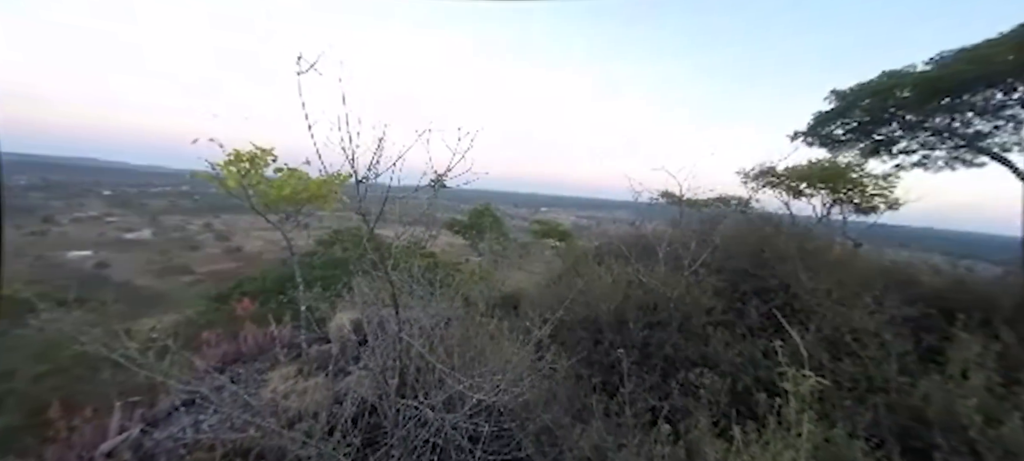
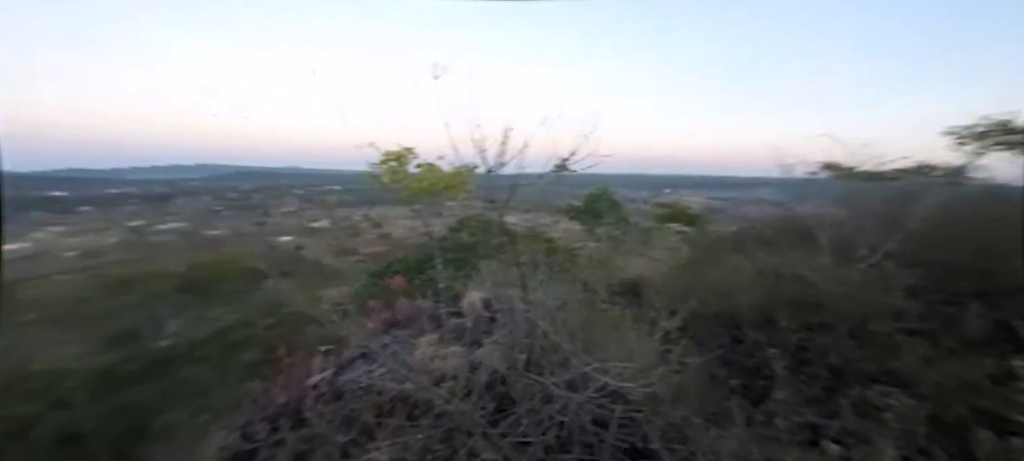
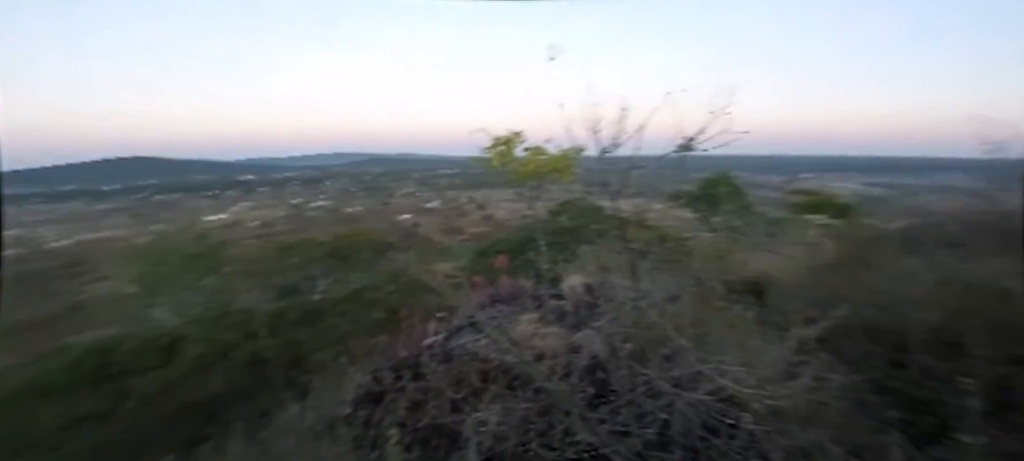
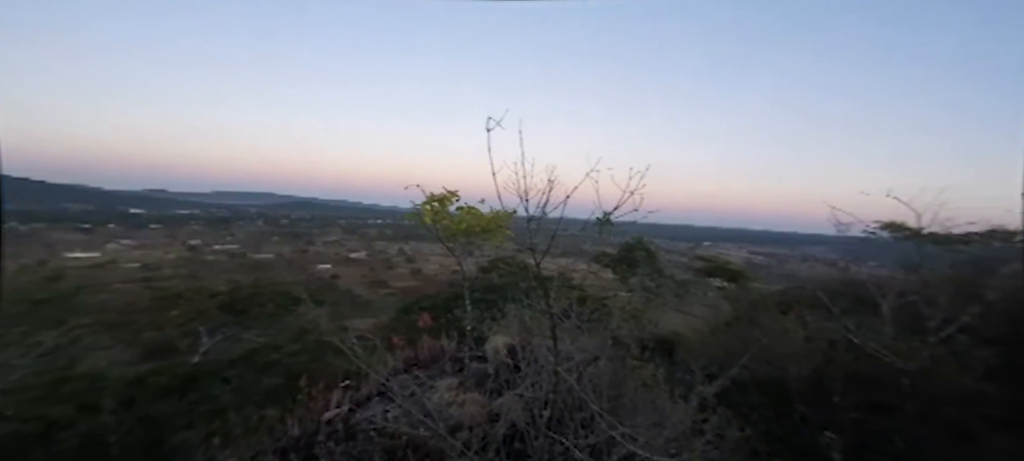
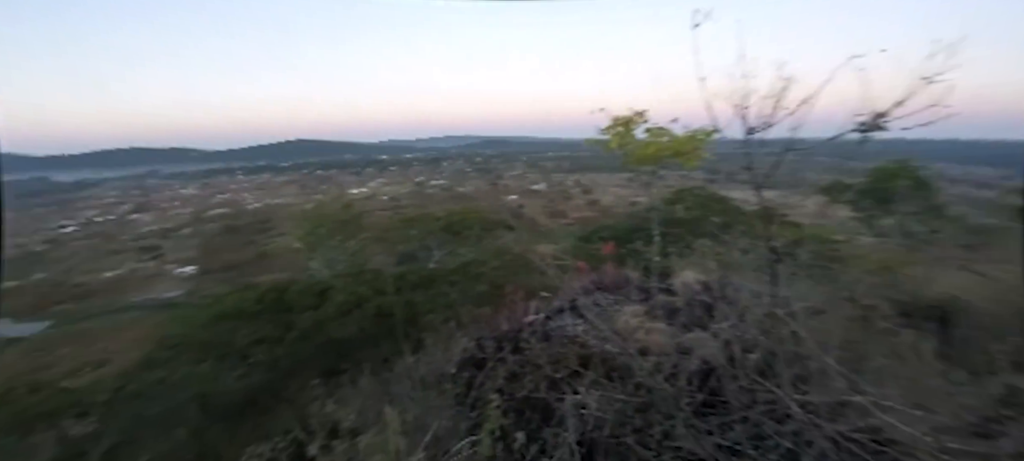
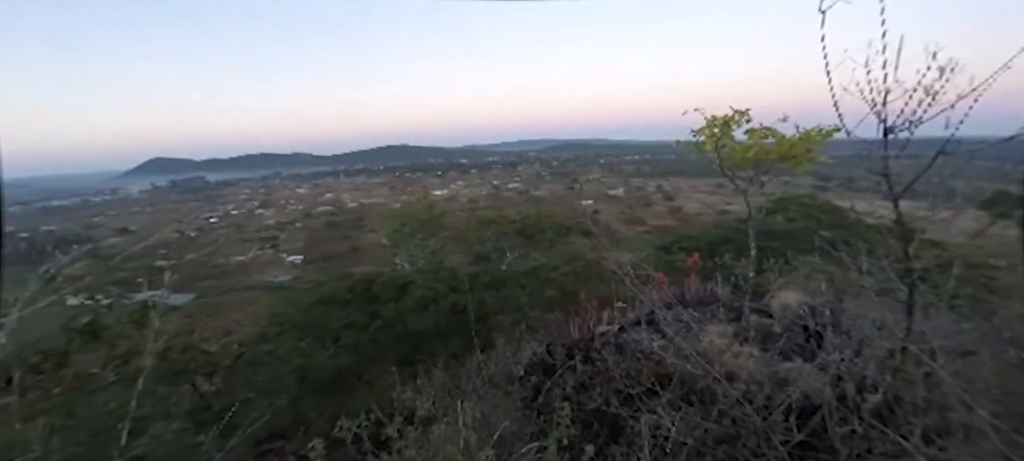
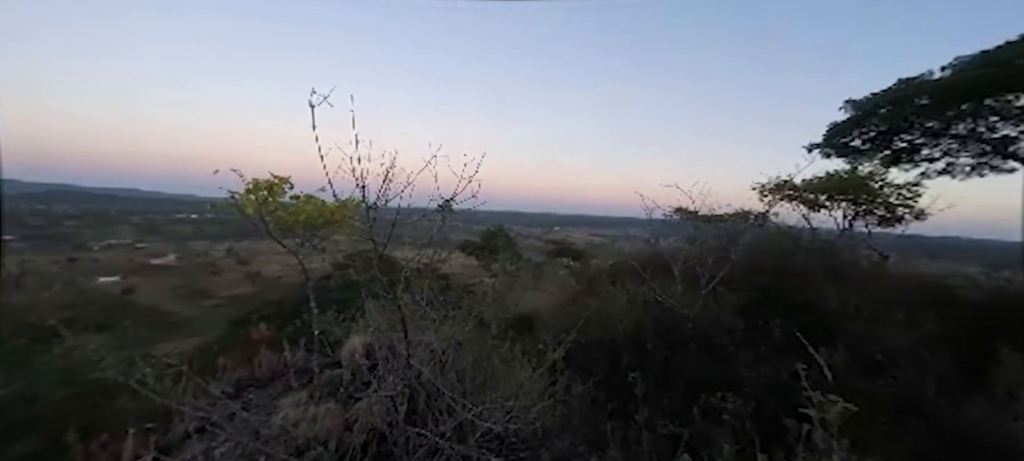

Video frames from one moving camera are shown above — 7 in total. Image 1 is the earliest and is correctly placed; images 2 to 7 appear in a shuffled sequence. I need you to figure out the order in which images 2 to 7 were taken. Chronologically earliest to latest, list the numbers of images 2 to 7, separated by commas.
2, 3, 5, 6, 4, 7
